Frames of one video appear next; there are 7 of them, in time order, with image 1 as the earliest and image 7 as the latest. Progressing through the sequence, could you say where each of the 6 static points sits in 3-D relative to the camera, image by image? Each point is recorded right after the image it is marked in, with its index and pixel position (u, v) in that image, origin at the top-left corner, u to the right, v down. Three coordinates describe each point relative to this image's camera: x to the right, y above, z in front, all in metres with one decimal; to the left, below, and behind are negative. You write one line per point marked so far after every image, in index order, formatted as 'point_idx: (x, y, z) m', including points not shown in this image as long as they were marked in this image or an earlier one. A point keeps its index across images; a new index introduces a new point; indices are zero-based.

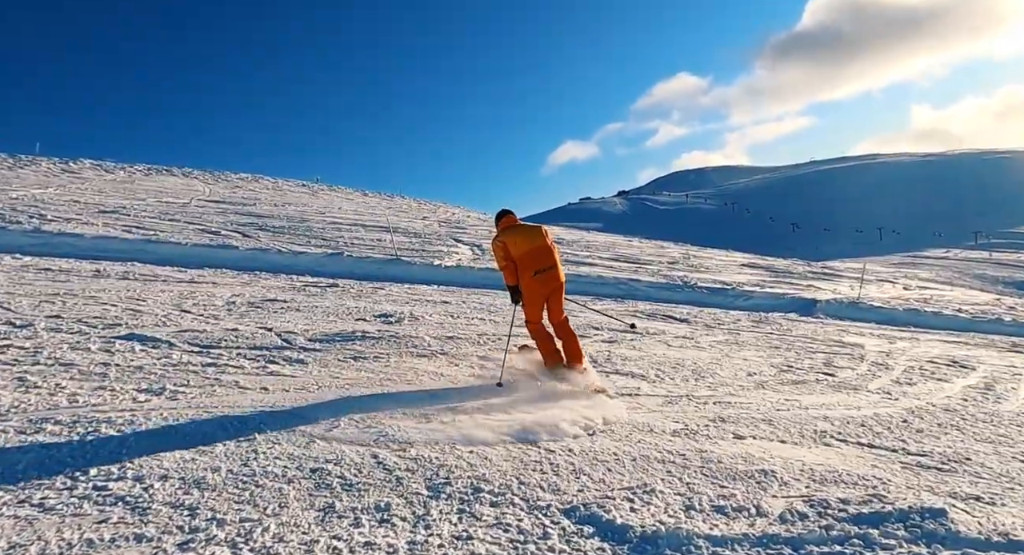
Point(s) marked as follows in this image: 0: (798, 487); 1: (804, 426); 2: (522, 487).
0: (+1.6, -1.2, +3.4) m
1: (+2.3, -1.2, +4.7) m
2: (+0.1, -1.0, +2.9) m
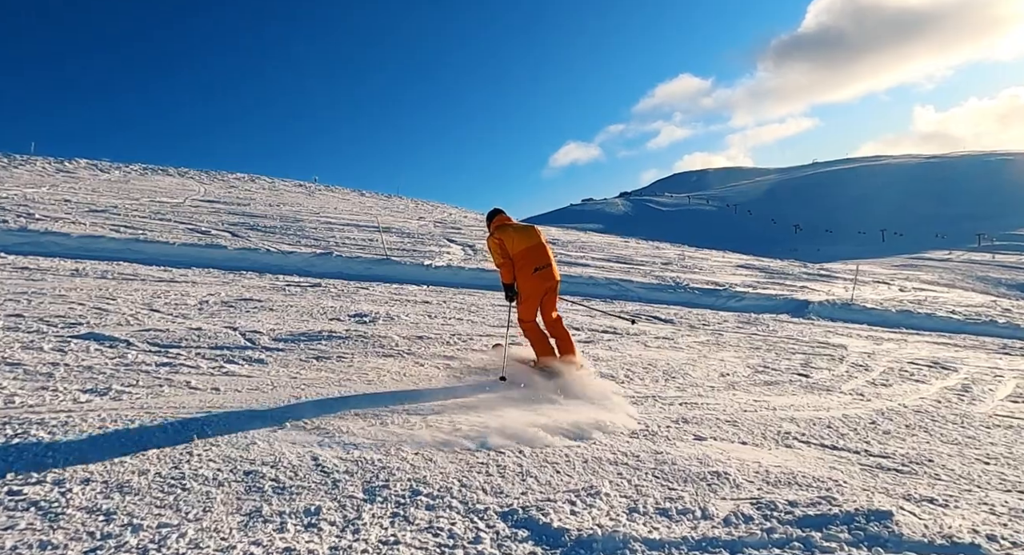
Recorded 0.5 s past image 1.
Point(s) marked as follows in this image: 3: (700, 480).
0: (+1.3, -1.2, +3.3) m
1: (+2.0, -1.2, +4.7) m
2: (-0.2, -1.0, +2.8) m
3: (+1.1, -1.2, +3.4) m
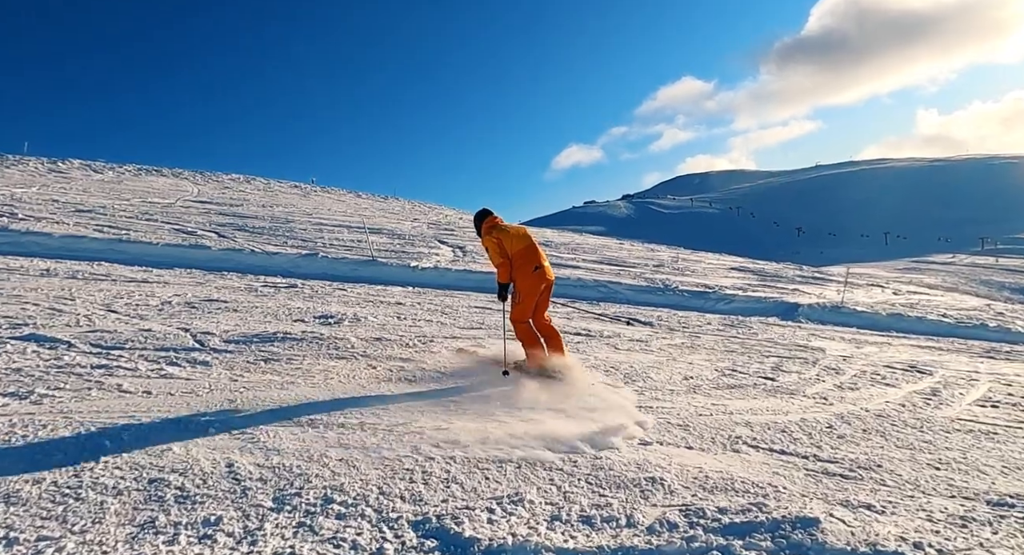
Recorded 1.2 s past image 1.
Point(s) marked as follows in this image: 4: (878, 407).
0: (+0.9, -1.2, +3.2) m
1: (+1.6, -1.2, +4.6) m
2: (-0.6, -1.0, +2.8) m
3: (+0.7, -1.2, +3.3) m
4: (+4.0, -1.4, +6.3) m
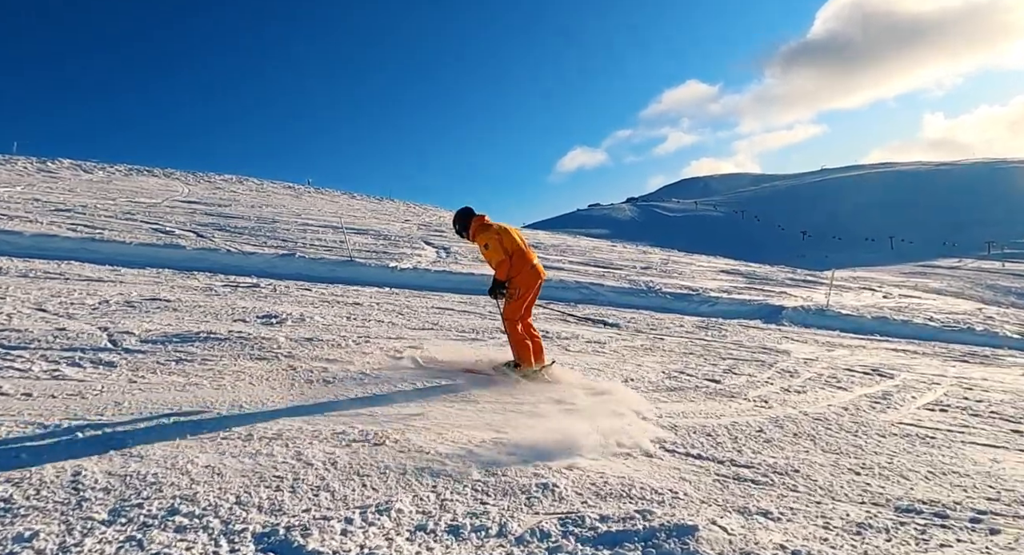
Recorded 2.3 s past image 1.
0: (+0.3, -1.2, +3.1) m
1: (+1.0, -1.2, +4.5) m
2: (-1.3, -1.0, +2.6) m
3: (+0.1, -1.2, +3.2) m
4: (+3.3, -1.4, +6.3) m
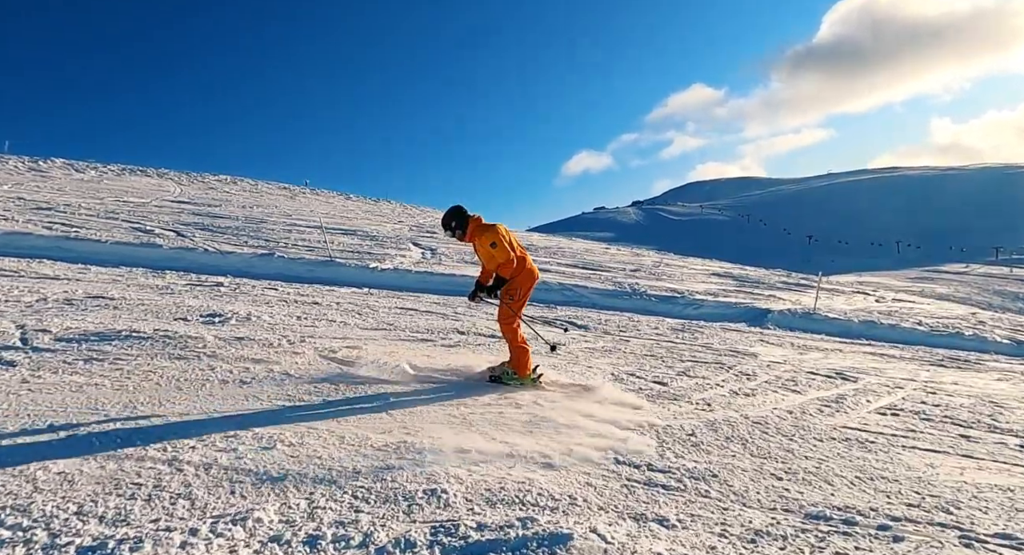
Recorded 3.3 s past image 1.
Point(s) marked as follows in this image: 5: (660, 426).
0: (-0.3, -1.2, +3.0) m
1: (+0.4, -1.2, +4.4) m
2: (-1.8, -1.0, +2.4) m
3: (-0.5, -1.1, +3.0) m
4: (+2.6, -1.4, +6.2) m
5: (+1.3, -1.3, +5.1) m
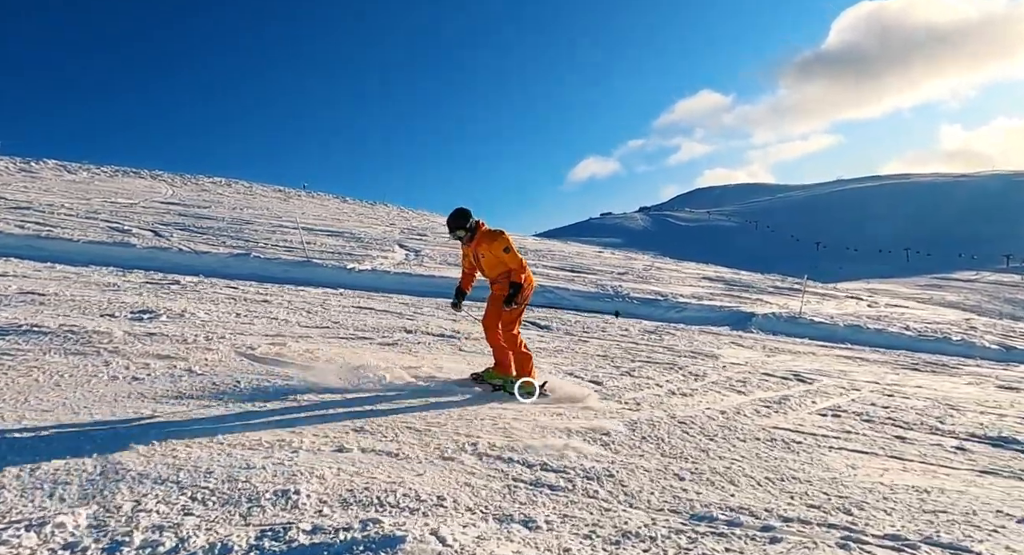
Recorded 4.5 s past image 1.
0: (-1.0, -1.1, +2.8) m
1: (-0.4, -1.2, +4.2) m
2: (-2.6, -0.9, +2.3) m
3: (-1.3, -1.1, +2.8) m
4: (+1.9, -1.4, +6.0) m
5: (+0.6, -1.3, +5.0) m
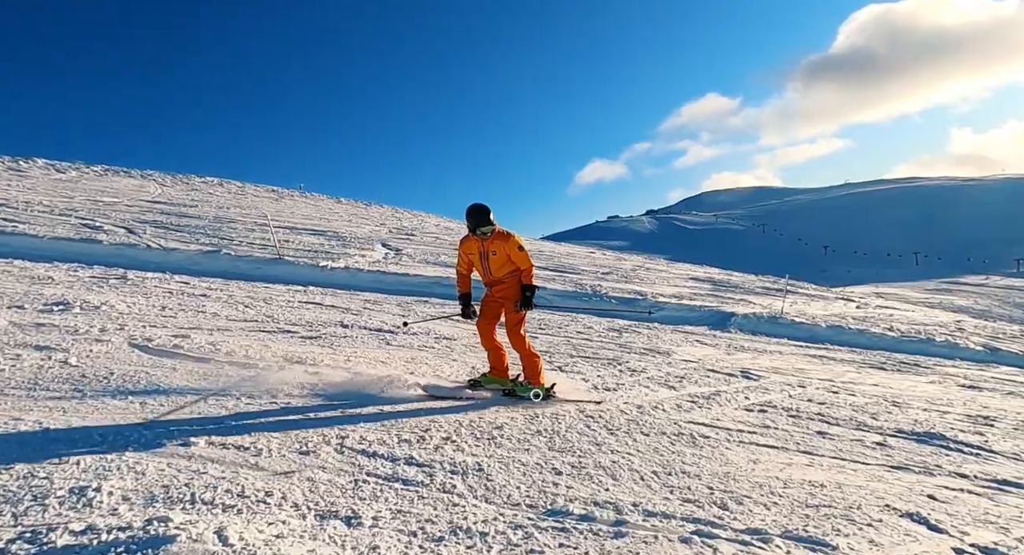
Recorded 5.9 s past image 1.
0: (-1.9, -1.0, +2.6) m
1: (-1.3, -1.1, +4.1) m
2: (-3.4, -0.8, +2.0) m
3: (-2.1, -1.0, +2.6) m
4: (+1.0, -1.3, +5.9) m
5: (-0.3, -1.2, +4.8) m
